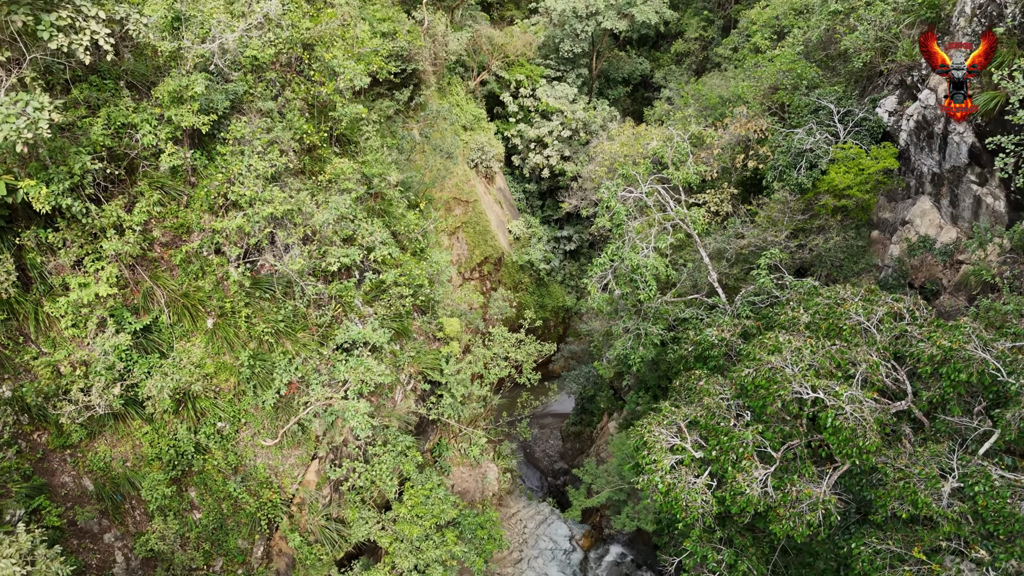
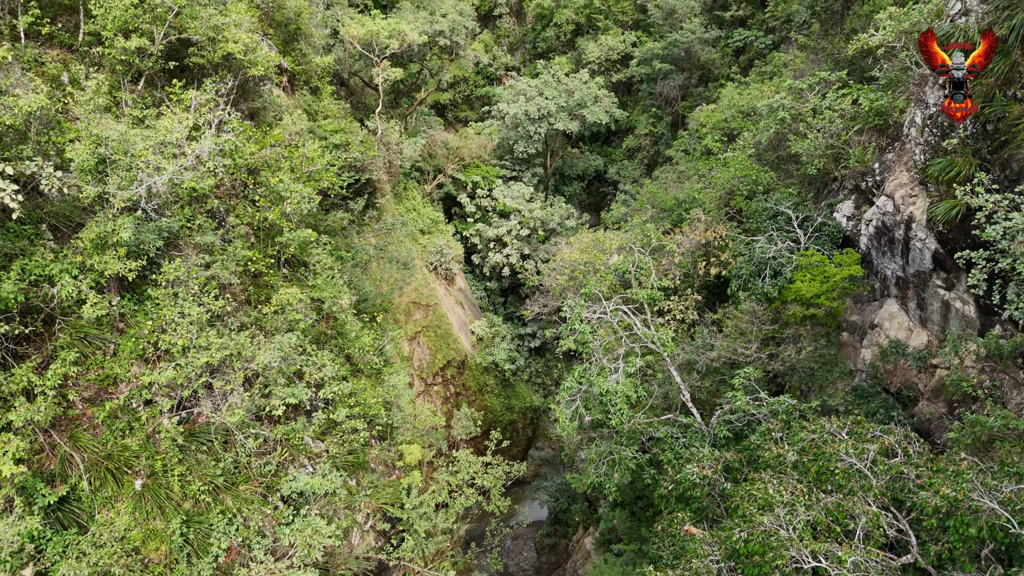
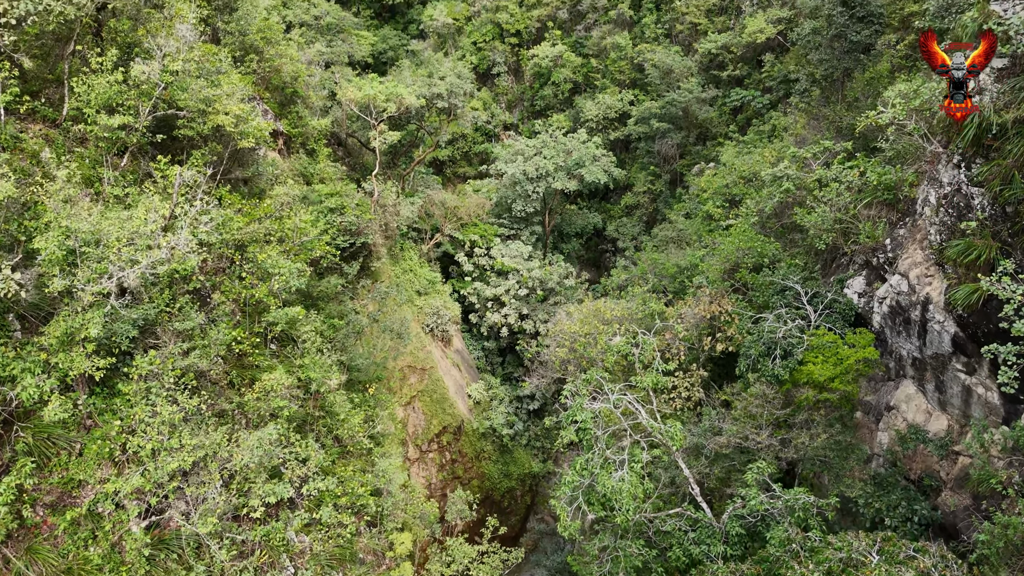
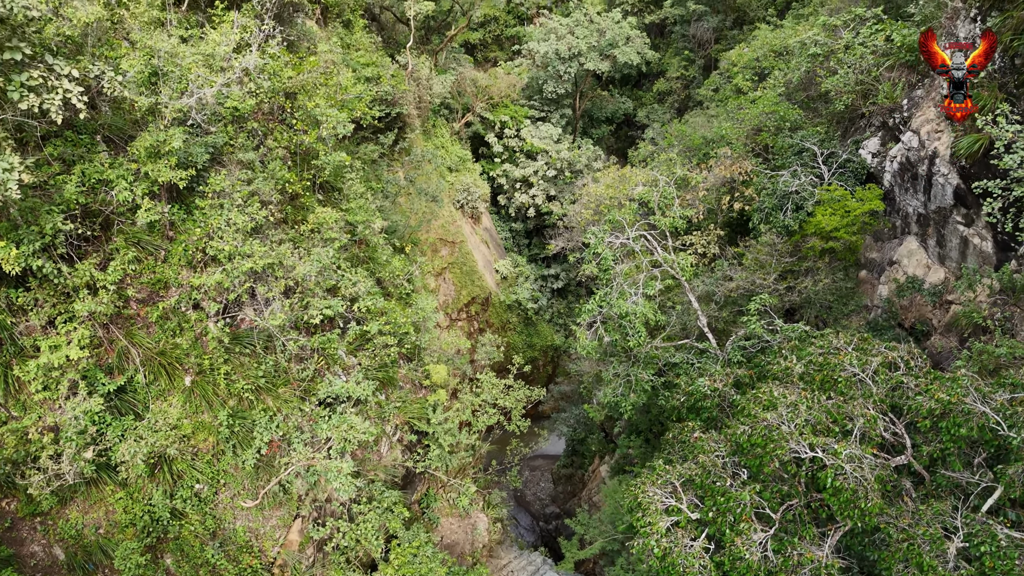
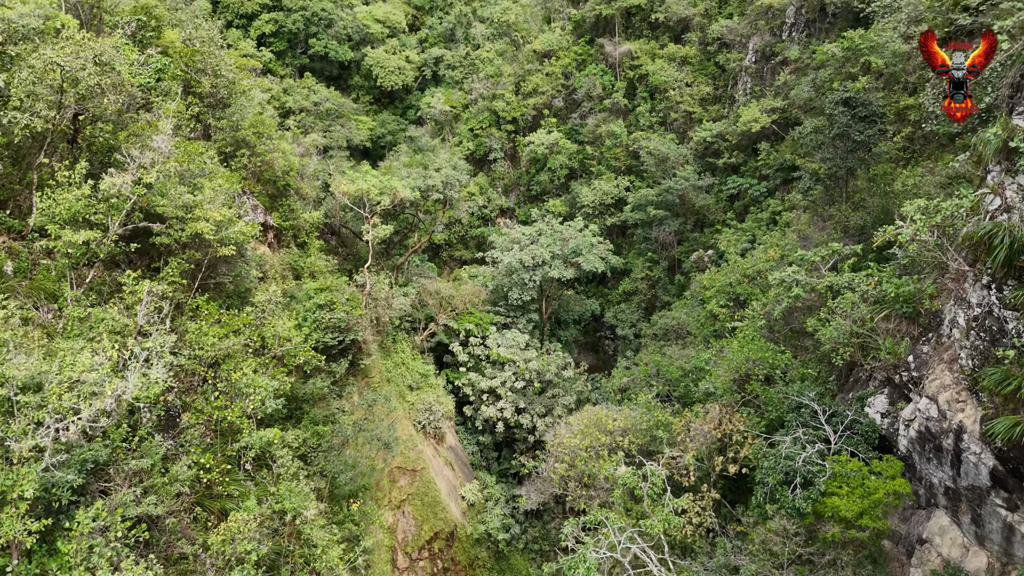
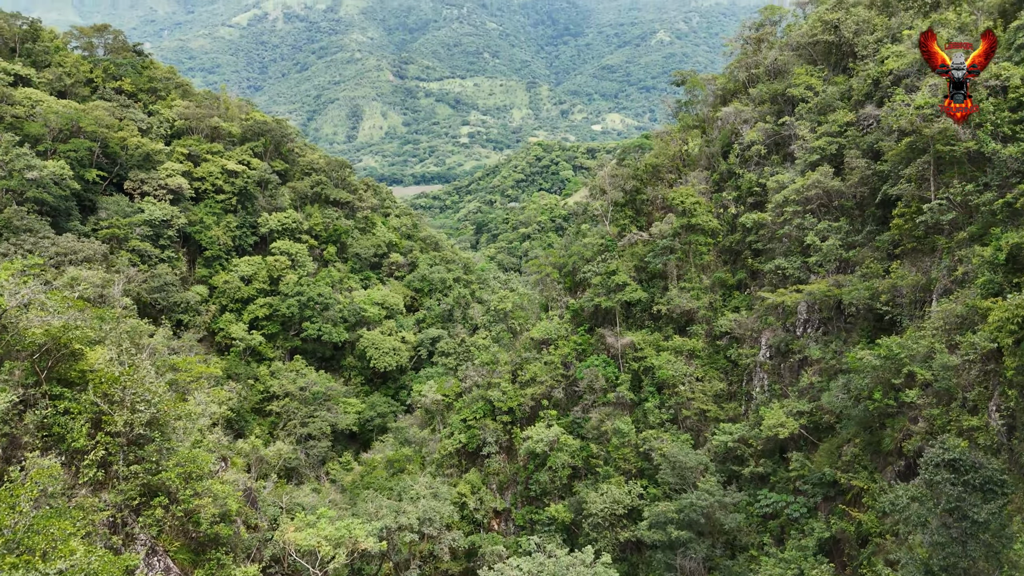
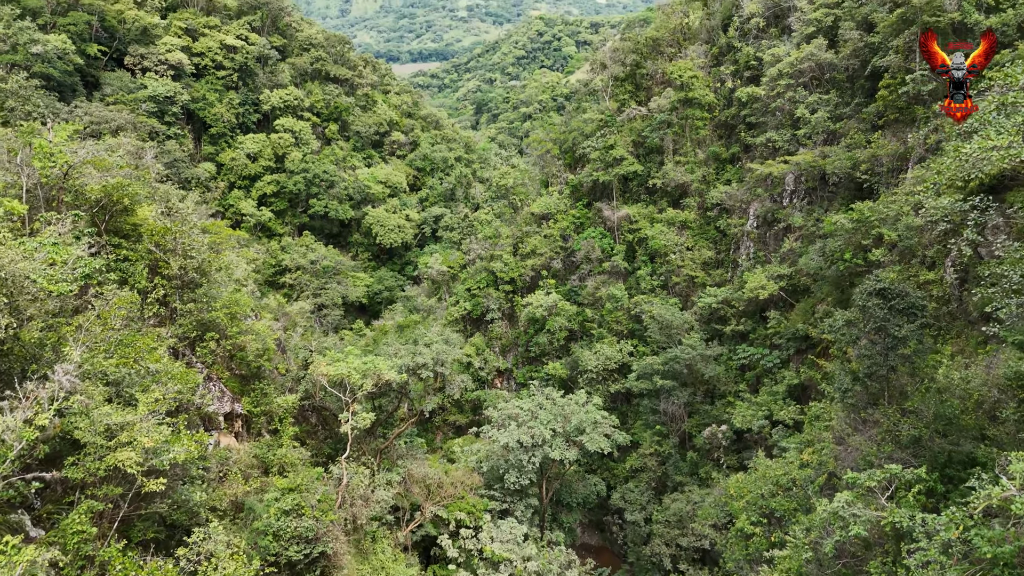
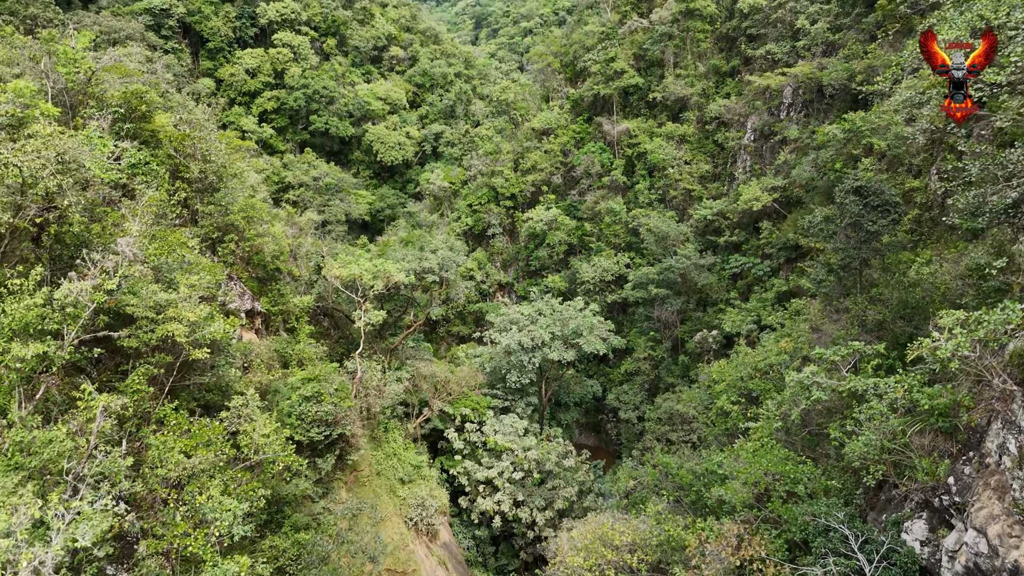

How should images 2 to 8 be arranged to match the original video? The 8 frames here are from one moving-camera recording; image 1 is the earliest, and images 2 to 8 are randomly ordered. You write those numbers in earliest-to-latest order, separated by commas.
4, 2, 3, 5, 8, 7, 6
